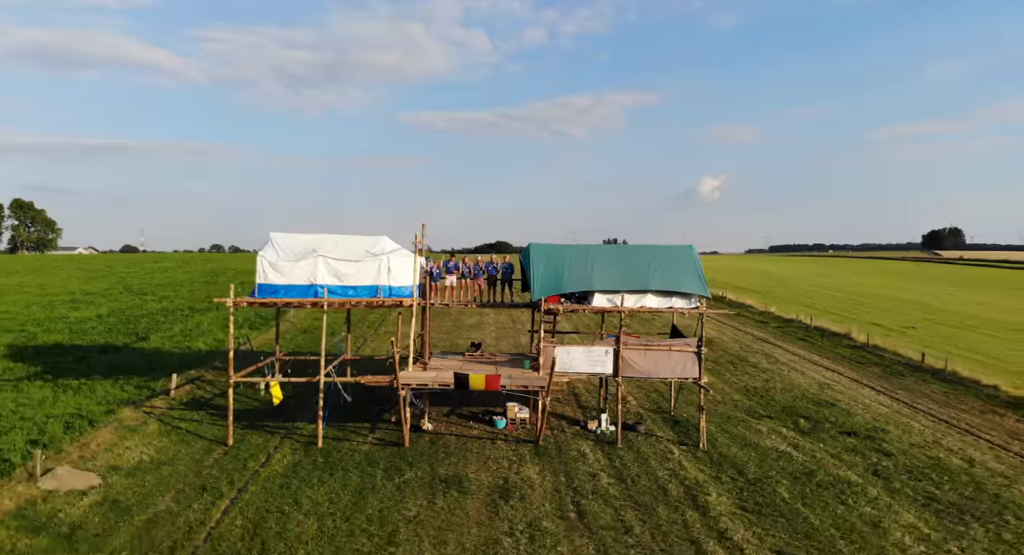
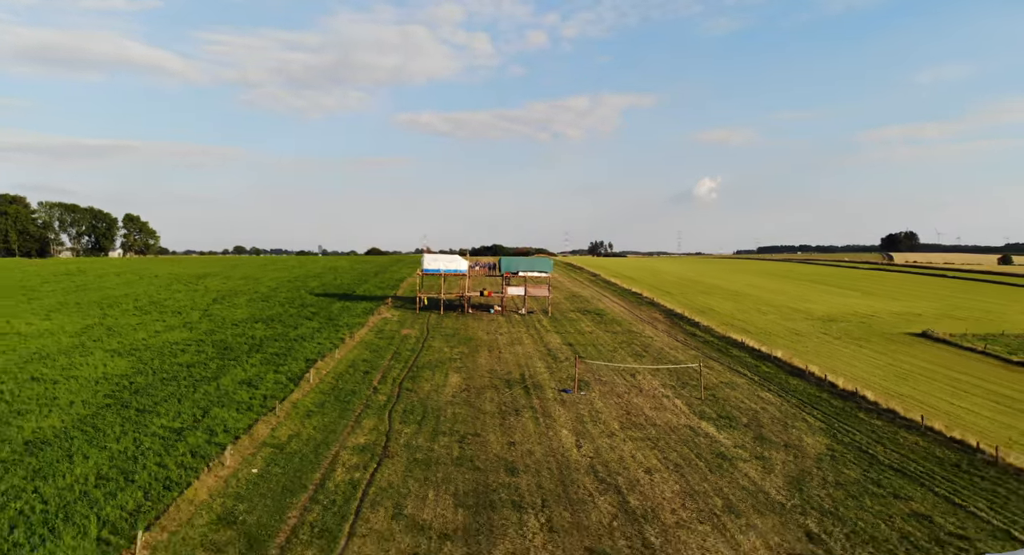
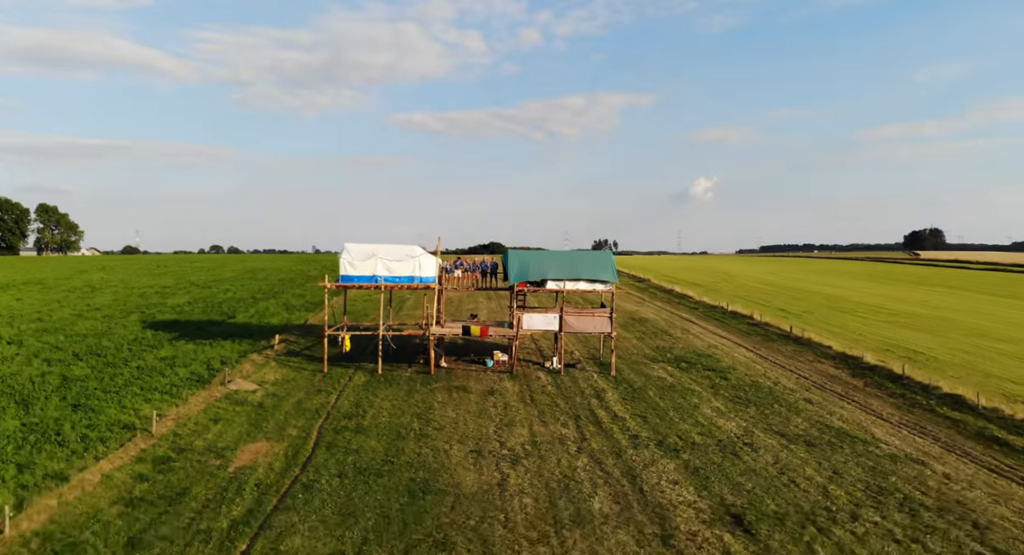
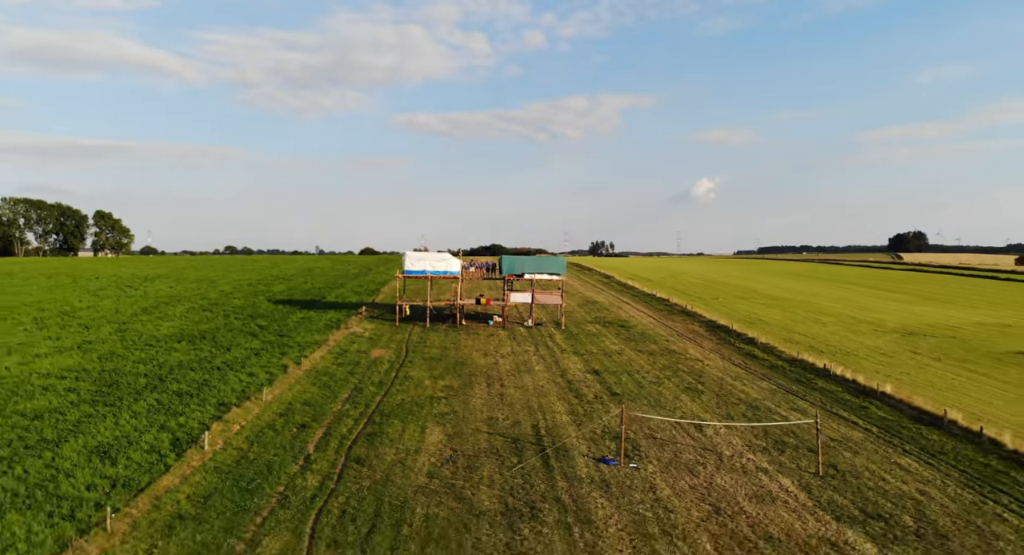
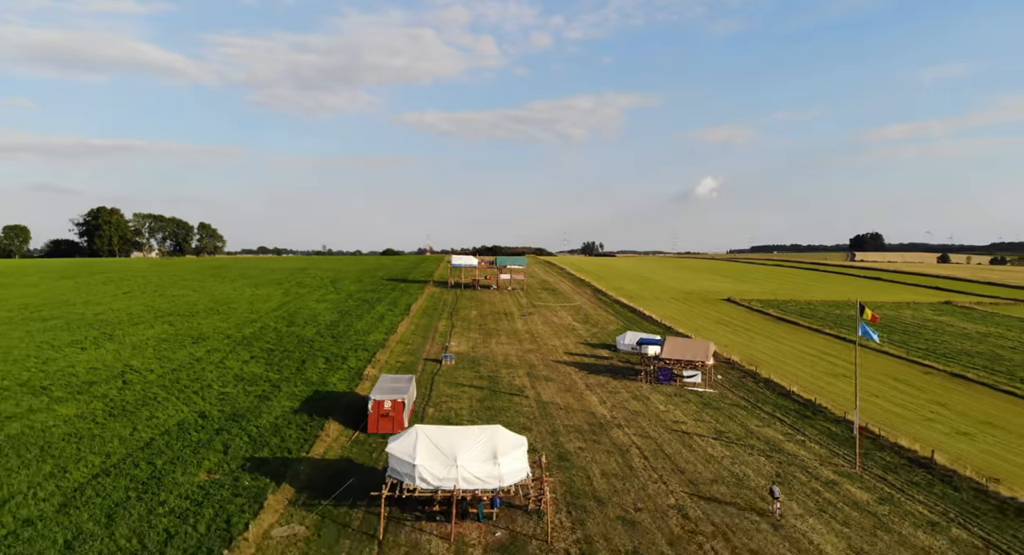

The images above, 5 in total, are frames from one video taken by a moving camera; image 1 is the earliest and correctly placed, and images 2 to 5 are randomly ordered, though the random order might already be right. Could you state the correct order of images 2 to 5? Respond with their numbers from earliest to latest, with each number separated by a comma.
3, 4, 2, 5
